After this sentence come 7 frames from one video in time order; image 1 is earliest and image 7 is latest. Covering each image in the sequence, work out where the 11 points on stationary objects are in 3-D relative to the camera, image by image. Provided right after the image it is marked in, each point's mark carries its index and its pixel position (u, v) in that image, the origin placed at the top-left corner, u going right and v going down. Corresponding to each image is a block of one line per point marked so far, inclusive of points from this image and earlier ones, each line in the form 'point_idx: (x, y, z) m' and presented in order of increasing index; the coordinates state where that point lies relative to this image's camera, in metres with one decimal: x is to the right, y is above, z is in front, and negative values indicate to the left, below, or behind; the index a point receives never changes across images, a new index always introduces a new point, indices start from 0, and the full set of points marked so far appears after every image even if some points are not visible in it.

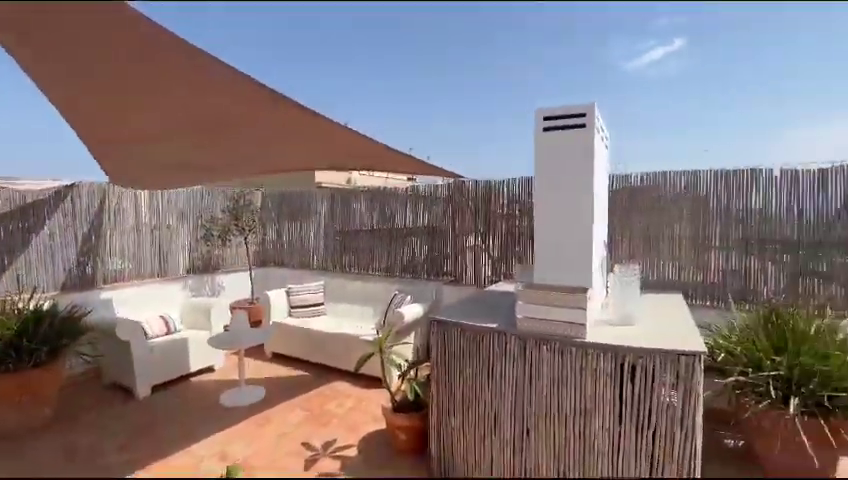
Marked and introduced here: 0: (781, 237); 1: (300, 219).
0: (+3.2, 0.0, +3.6) m
1: (-2.1, +0.4, +6.7) m
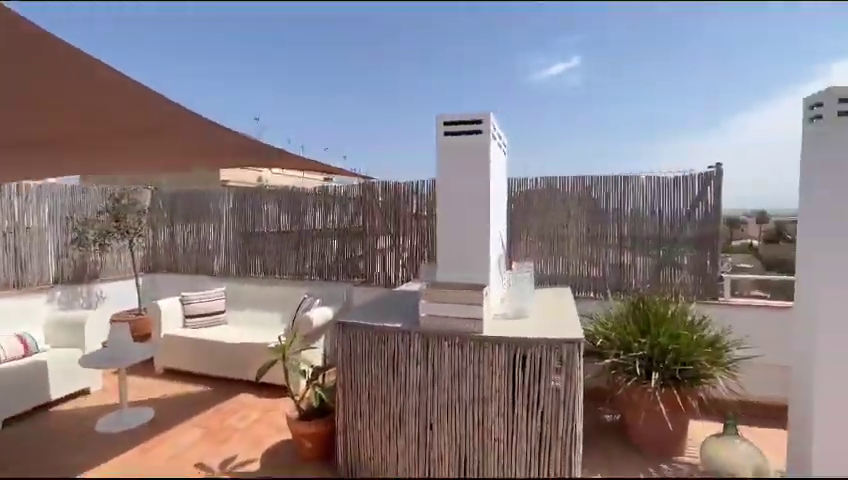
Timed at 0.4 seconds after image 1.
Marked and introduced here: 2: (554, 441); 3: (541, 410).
0: (+2.3, +0.1, +4.2) m
1: (-3.5, +0.3, +6.2) m
2: (+0.8, -1.2, +2.5) m
3: (+0.7, -1.1, +2.5) m
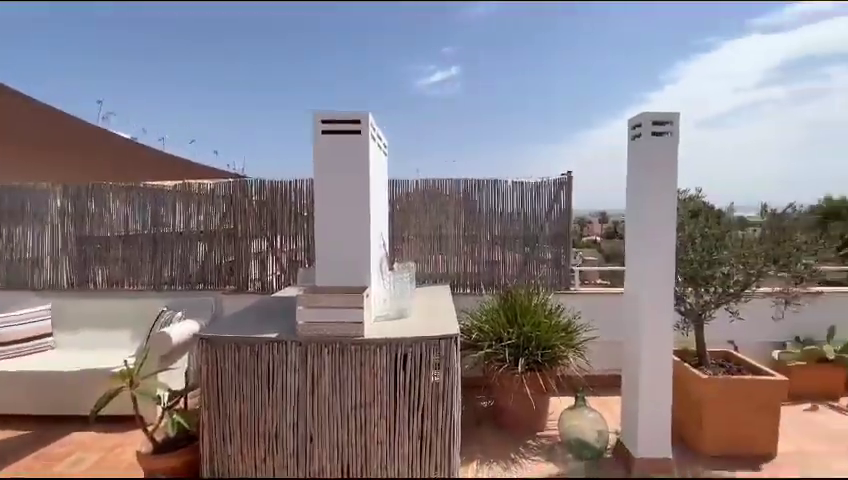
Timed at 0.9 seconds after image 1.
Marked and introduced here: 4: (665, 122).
0: (+1.0, +0.1, +4.6) m
1: (-5.1, +0.2, +4.9) m
2: (+0.1, -1.2, +2.6) m
3: (0.0, -1.1, +2.6) m
4: (+1.7, +0.8, +2.9) m
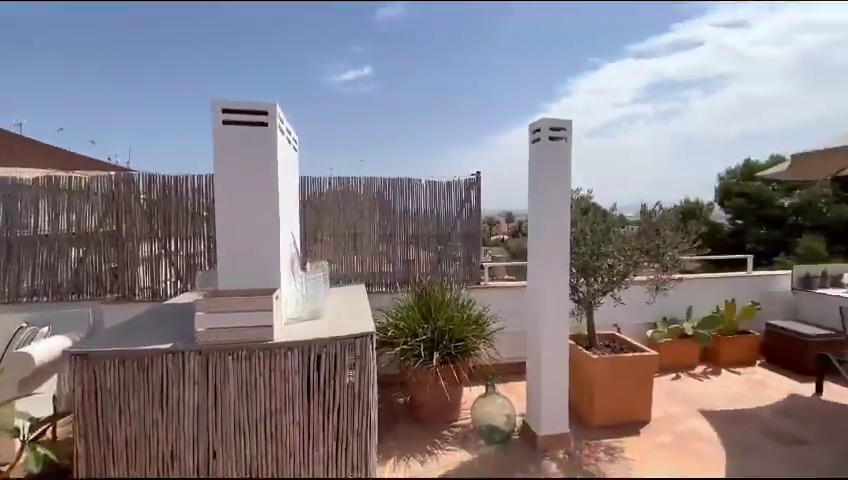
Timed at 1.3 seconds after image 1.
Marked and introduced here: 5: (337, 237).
0: (0.0, +0.1, +4.8) m
1: (-6.0, +0.2, +3.7) m
2: (-0.5, -1.2, +2.5) m
3: (-0.5, -1.0, +2.5) m
4: (+1.1, +0.9, +3.2) m
5: (-1.0, 0.0, +4.6) m
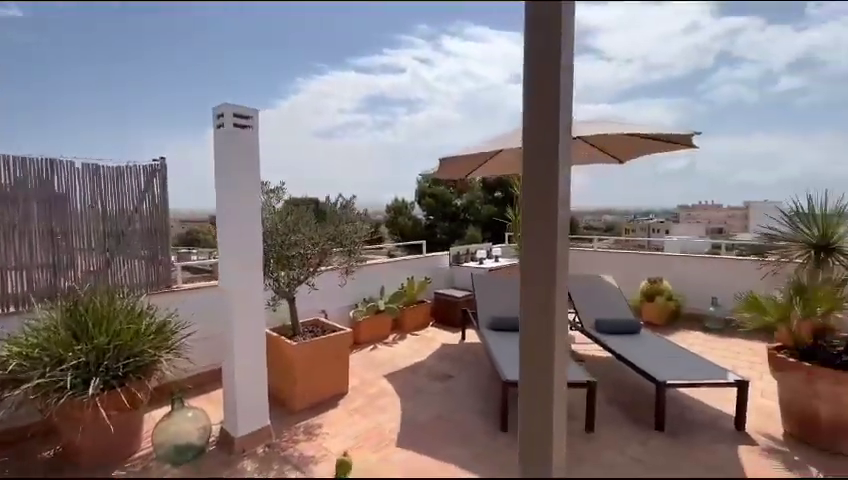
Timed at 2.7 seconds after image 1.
0: (-3.1, +0.1, +3.7) m
1: (-7.4, -0.1, -0.7) m
2: (-2.1, -1.2, +1.7) m
3: (-2.2, -1.0, +1.6) m
4: (-1.4, +0.9, +3.1) m
5: (-3.8, 0.0, +3.0) m
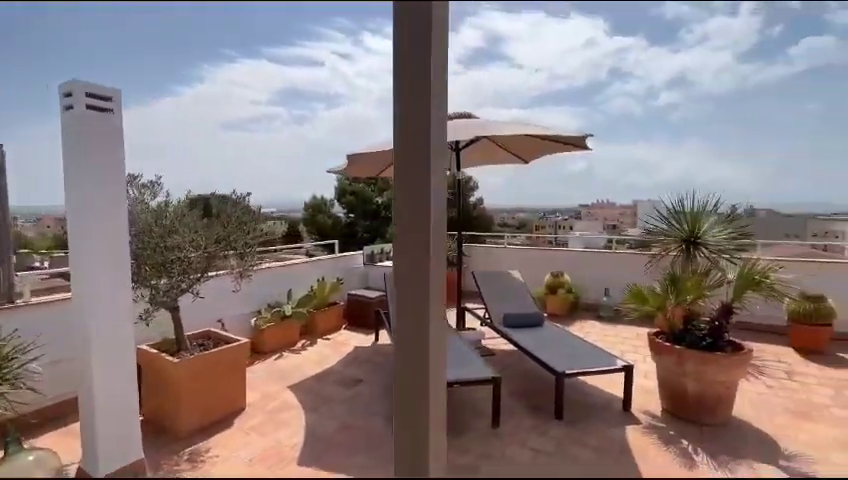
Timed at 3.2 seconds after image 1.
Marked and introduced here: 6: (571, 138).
0: (-3.9, +0.1, +2.9) m
1: (-7.2, -0.2, -2.2) m
2: (-2.5, -1.3, +1.1) m
3: (-2.6, -1.1, +1.0) m
4: (-2.1, +0.9, +2.6) m
5: (-4.5, -0.1, +2.0) m
6: (+1.8, +1.2, +5.0) m
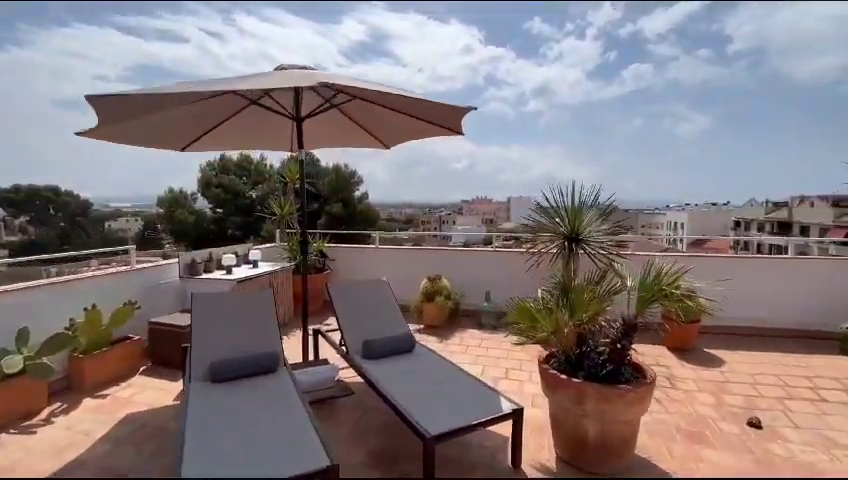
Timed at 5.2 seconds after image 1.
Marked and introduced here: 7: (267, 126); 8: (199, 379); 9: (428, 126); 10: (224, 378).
0: (-4.7, -0.1, +0.4) m
1: (-6.5, -0.5, -5.4) m
2: (-2.9, -1.4, -1.0) m
3: (-2.9, -1.2, -1.1) m
4: (-2.9, +0.8, +0.6) m
5: (-5.0, -0.2, -0.6) m
6: (+0.2, +1.2, +3.9) m
7: (-1.8, +1.3, +4.5) m
8: (-1.8, -1.1, +3.2) m
9: (0.0, +1.3, +4.3) m
10: (-1.6, -1.1, +3.2) m
